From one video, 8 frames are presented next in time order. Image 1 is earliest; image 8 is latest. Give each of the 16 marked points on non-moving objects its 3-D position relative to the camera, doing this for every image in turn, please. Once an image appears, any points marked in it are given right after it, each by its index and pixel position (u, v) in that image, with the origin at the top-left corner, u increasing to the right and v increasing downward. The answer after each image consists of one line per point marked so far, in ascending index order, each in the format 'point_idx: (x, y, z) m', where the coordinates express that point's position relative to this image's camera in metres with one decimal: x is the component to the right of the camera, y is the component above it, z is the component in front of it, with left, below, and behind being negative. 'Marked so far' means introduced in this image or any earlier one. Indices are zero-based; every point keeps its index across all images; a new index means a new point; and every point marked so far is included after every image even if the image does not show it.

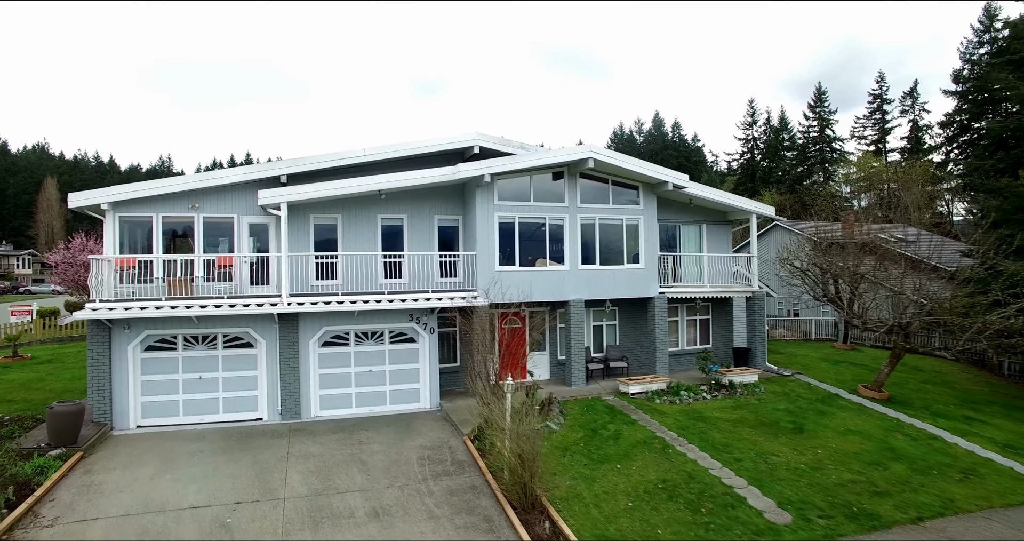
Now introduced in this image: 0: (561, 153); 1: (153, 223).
0: (+1.2, +2.6, +14.1) m
1: (-7.3, +1.0, +12.7) m
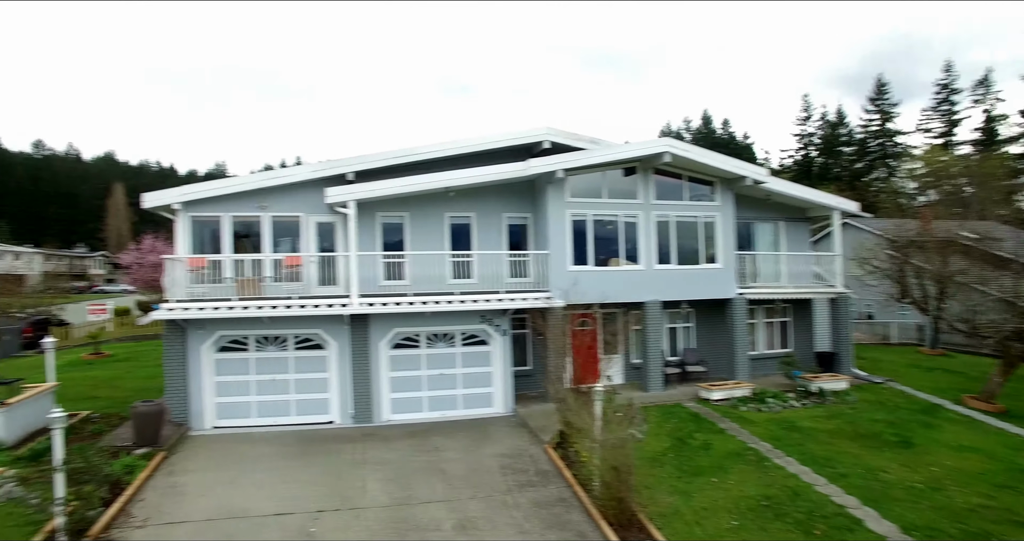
0: (+2.7, +2.6, +13.5) m
1: (-5.8, +1.0, +12.6) m
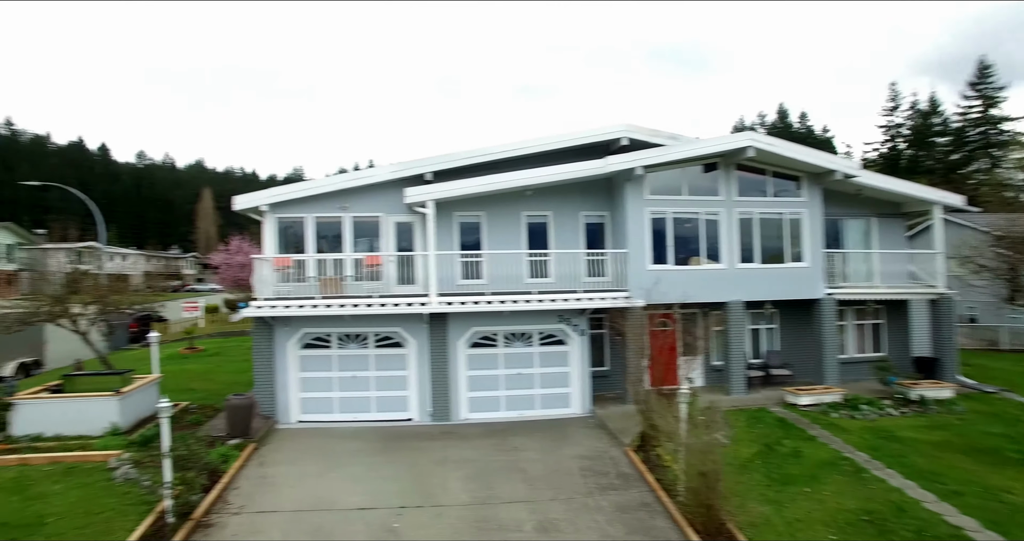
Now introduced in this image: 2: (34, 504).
0: (+4.3, +2.7, +13.0) m
1: (-4.3, +1.0, +13.1) m
2: (-6.1, -3.0, +8.0) m
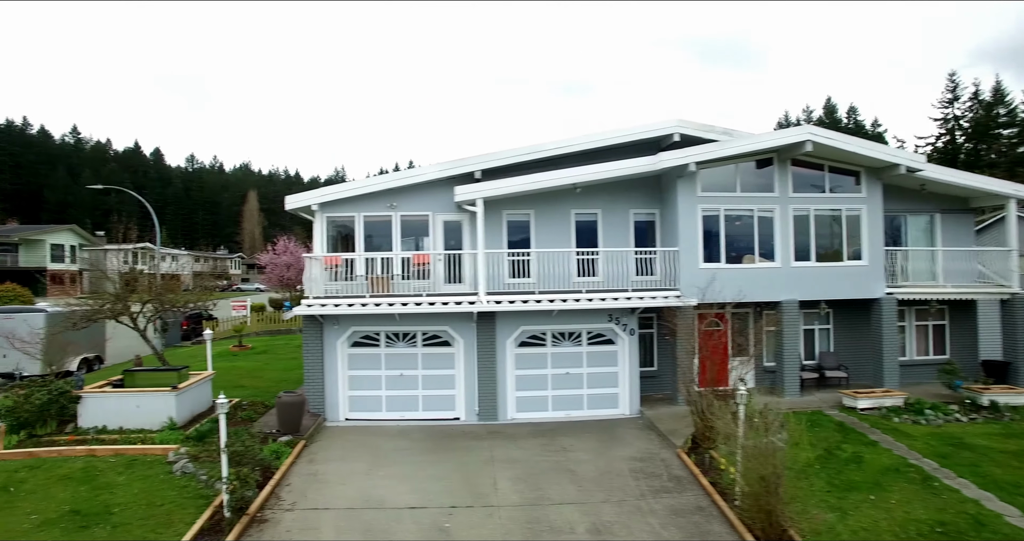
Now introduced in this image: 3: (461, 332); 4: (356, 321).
0: (+5.3, +2.7, +12.6) m
1: (-3.3, +1.0, +13.2) m
2: (-5.4, -2.9, +8.3) m
3: (-1.0, -1.2, +12.2) m
4: (-3.0, -1.0, +12.1) m
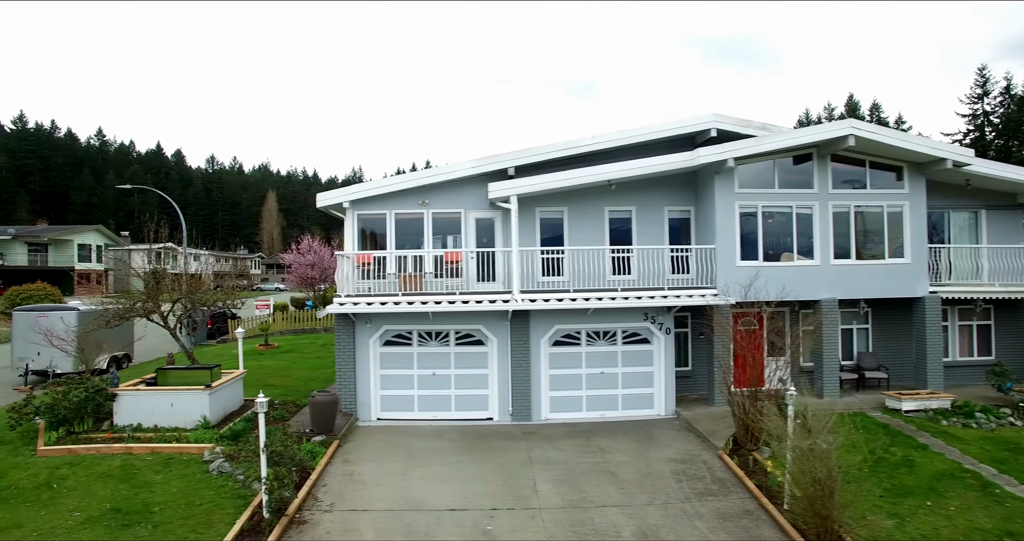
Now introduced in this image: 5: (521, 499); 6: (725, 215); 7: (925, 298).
0: (+5.9, +2.7, +12.3) m
1: (-2.6, +1.1, +13.1) m
2: (-4.9, -2.9, +8.2) m
3: (-0.3, -1.2, +12.0) m
4: (-2.4, -0.9, +12.0) m
5: (+0.1, -3.1, +8.6) m
6: (+4.3, +1.1, +12.6) m
7: (+8.7, -0.6, +13.2) m
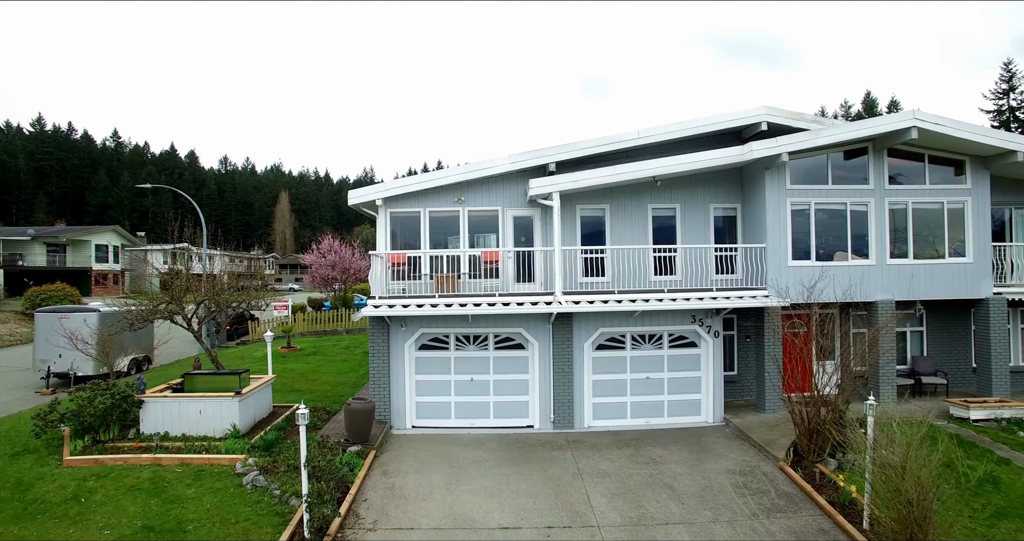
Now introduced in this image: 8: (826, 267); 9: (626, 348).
0: (+6.7, +2.7, +11.6) m
1: (-1.9, +1.0, +12.5) m
2: (-4.2, -2.9, +7.7) m
3: (+0.4, -1.2, +11.4) m
4: (-1.6, -0.9, +11.4) m
5: (+0.8, -3.1, +8.0) m
6: (+5.1, +1.1, +12.0) m
7: (+9.5, -0.6, +12.5) m
8: (+5.9, +0.1, +12.1) m
9: (+2.1, -1.4, +11.7) m
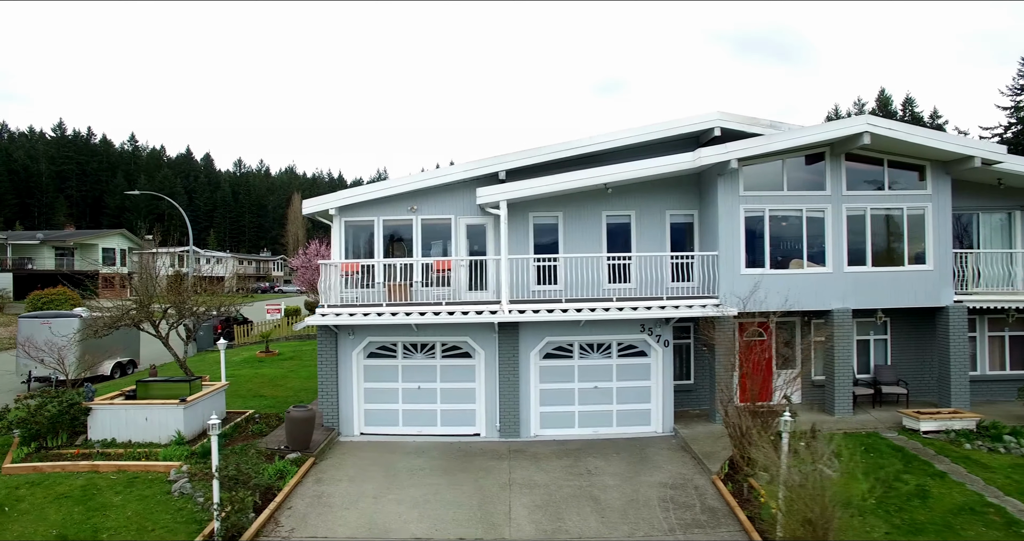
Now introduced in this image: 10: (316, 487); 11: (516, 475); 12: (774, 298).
0: (+5.7, +2.6, +11.5) m
1: (-2.8, +0.9, +12.6) m
2: (-5.3, -3.1, +7.8) m
3: (-0.6, -1.3, +11.5) m
4: (-2.6, -1.1, +11.5) m
5: (-0.2, -3.3, +8.0) m
6: (+4.1, +1.0, +11.9) m
7: (+8.5, -0.7, +12.2) m
8: (+4.9, -0.1, +11.9) m
9: (+1.1, -1.6, +11.6) m
10: (-2.9, -3.2, +9.2) m
11: (+0.1, -3.2, +9.7) m
12: (+4.9, -0.5, +11.9) m
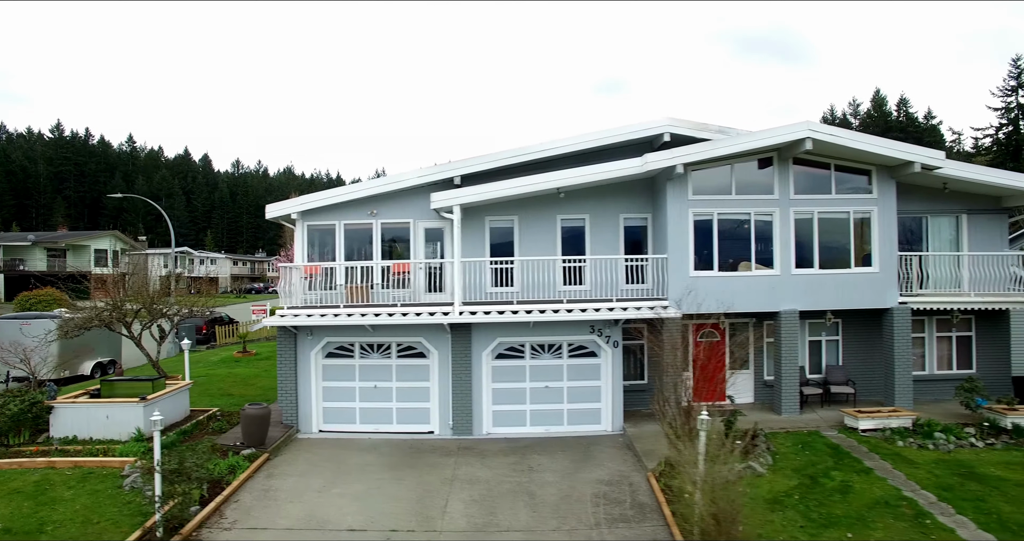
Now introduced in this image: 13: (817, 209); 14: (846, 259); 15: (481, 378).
0: (+4.8, +2.5, +11.8) m
1: (-3.7, +0.8, +13.0) m
2: (-6.2, -3.1, +8.2) m
3: (-1.4, -1.4, +11.8) m
4: (-3.5, -1.2, +11.9) m
5: (-1.1, -3.3, +8.3) m
6: (+3.2, +0.9, +12.2) m
7: (+7.7, -0.8, +12.5) m
8: (+4.1, -0.1, +12.3) m
9: (+0.2, -1.6, +12.0) m
10: (-3.8, -3.2, +9.5) m
11: (-0.8, -3.2, +10.0) m
12: (+4.0, -0.6, +12.2) m
13: (+6.1, +1.2, +12.5) m
14: (+6.7, +0.2, +12.5) m
15: (-0.6, -2.0, +11.8) m
